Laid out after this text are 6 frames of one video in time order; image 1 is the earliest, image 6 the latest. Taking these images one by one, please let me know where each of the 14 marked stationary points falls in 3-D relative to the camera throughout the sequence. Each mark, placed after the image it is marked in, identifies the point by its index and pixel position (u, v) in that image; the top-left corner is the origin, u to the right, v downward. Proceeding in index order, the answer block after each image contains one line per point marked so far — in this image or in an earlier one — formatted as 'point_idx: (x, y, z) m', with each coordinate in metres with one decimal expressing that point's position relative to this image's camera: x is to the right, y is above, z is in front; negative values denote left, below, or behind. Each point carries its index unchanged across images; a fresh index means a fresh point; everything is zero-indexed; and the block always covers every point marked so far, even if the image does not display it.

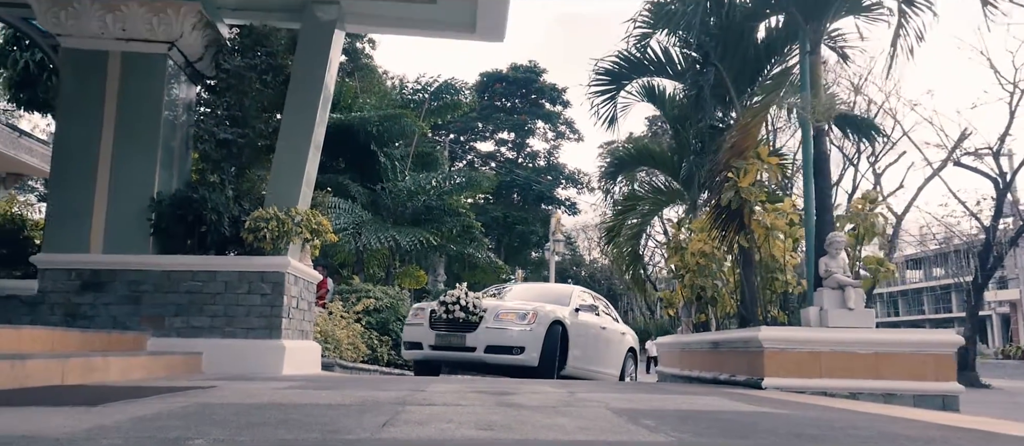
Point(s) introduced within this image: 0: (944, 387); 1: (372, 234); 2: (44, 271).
0: (+3.0, -1.1, +5.7) m
1: (-2.6, -0.2, +15.4) m
2: (-3.8, -0.4, +6.8) m
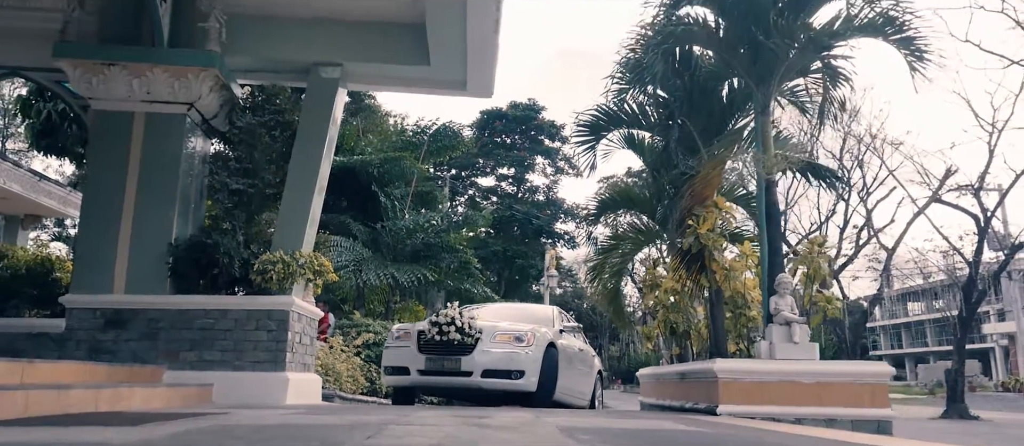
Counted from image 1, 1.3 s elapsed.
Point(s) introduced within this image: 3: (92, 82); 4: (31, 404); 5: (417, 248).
0: (+2.9, -1.5, +6.4) m
1: (-2.7, -0.9, +16.1) m
2: (-4.0, -0.8, +7.5) m
3: (-3.9, +1.3, +7.8) m
4: (-2.7, -1.0, +4.6) m
5: (-2.0, -0.5, +17.4) m
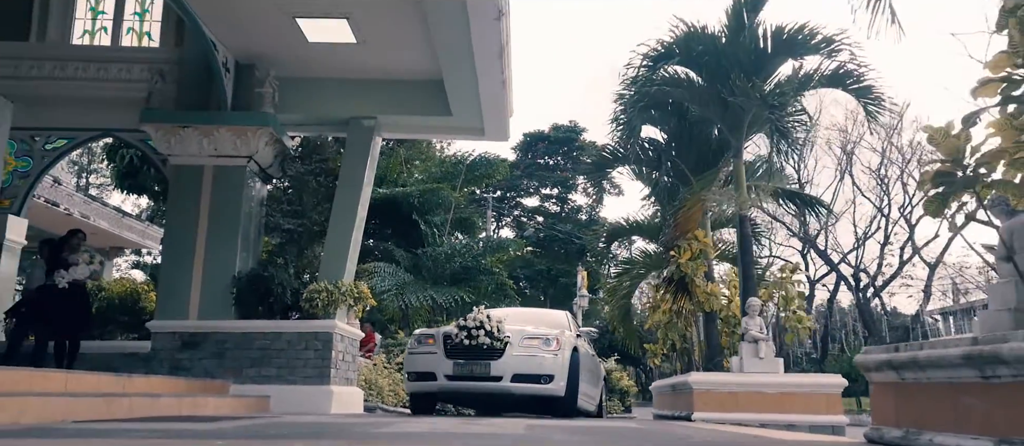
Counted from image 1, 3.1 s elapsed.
0: (+2.9, -1.8, +7.4) m
1: (-2.1, -1.5, +17.4) m
2: (-3.9, -1.2, +8.9) m
3: (-3.8, +0.9, +9.2) m
4: (-2.7, -1.3, +6.0) m
5: (-1.3, -1.1, +18.6) m
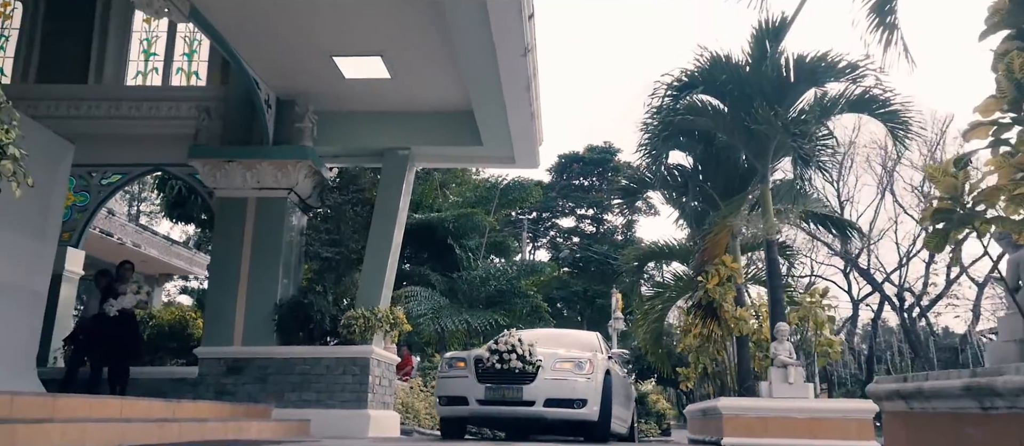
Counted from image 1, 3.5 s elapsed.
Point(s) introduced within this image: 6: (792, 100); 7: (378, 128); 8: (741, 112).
0: (+3.2, -2.0, +7.5) m
1: (-1.4, -2.0, +17.7) m
2: (-3.5, -1.5, +9.3) m
3: (-3.5, +0.6, +9.7) m
4: (-2.5, -1.6, +6.3) m
5: (-0.5, -1.6, +18.9) m
6: (+2.8, +1.2, +8.2) m
7: (-1.7, +1.2, +10.2) m
8: (+2.3, +1.1, +8.4) m
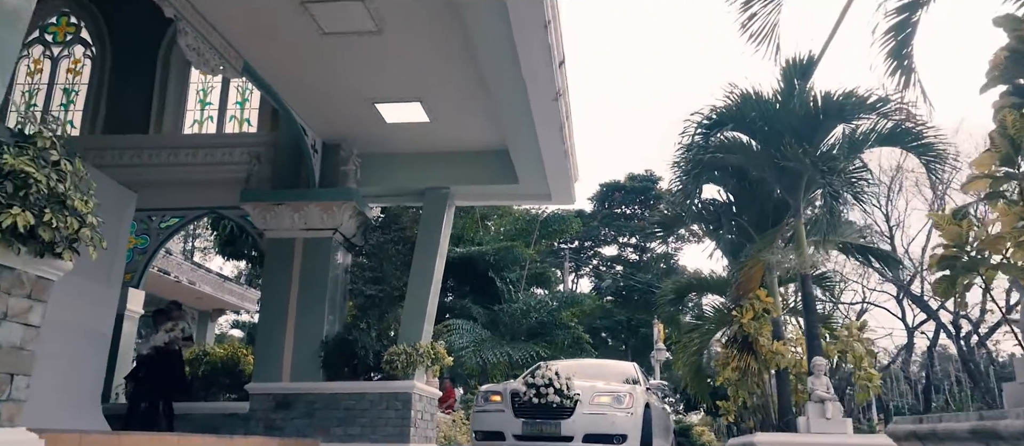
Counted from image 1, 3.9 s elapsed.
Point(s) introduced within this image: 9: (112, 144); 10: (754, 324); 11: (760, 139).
0: (+3.5, -2.3, +7.5) m
1: (-0.5, -2.8, +17.9) m
2: (-3.1, -2.0, +9.6) m
3: (-3.1, +0.1, +10.1) m
4: (-2.2, -2.0, +6.6) m
5: (+0.5, -2.4, +19.1) m
6: (+3.1, +0.9, +8.3) m
7: (-1.2, +0.7, +10.6) m
8: (+2.7, +0.8, +8.5) m
9: (-5.1, +1.0, +10.3) m
10: (+2.6, -1.1, +8.8) m
11: (+2.6, +0.9, +8.6) m
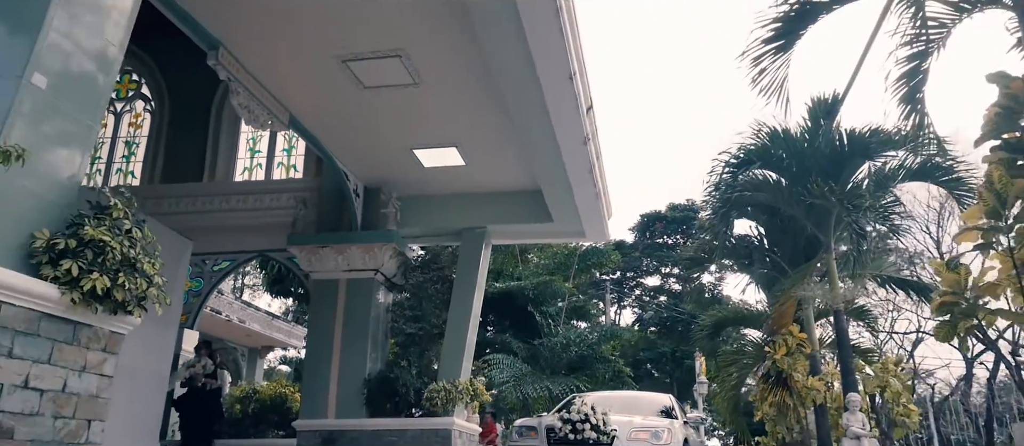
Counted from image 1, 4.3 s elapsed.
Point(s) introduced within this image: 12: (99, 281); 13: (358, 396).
0: (+3.9, -2.6, +7.5) m
1: (+0.4, -3.5, +18.1) m
2: (-2.6, -2.5, +10.0) m
3: (-2.6, -0.5, +10.5) m
4: (-1.9, -2.4, +6.9) m
5: (+1.4, -3.2, +19.2) m
6: (+3.5, +0.5, +8.5) m
7: (-0.7, +0.2, +10.9) m
8: (+3.0, +0.4, +8.7) m
9: (-4.6, +0.4, +10.9) m
10: (+3.0, -1.5, +8.9) m
11: (+2.9, +0.5, +8.8) m
12: (-2.0, -0.3, +3.9) m
13: (-1.9, -2.1, +10.1) m
